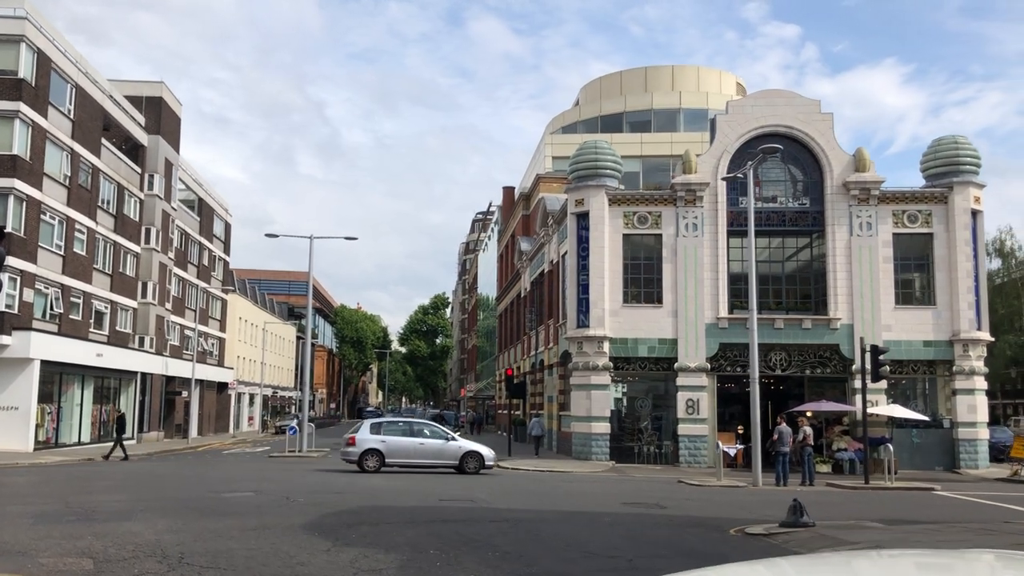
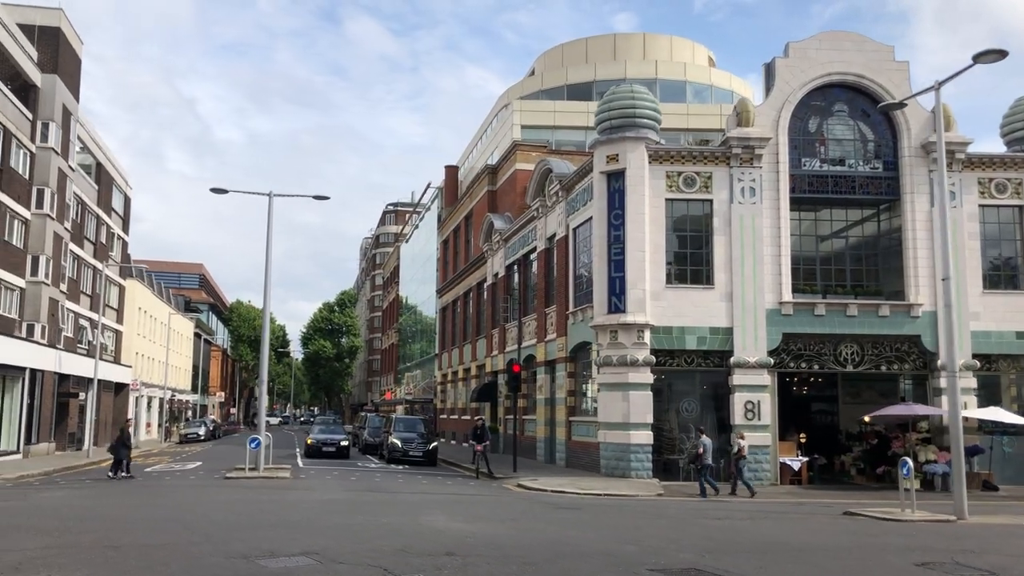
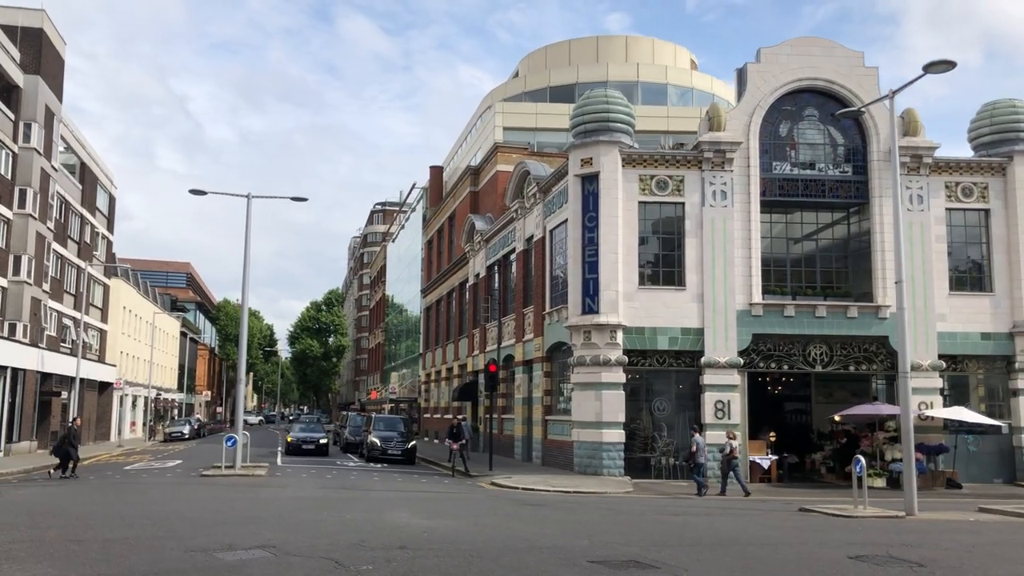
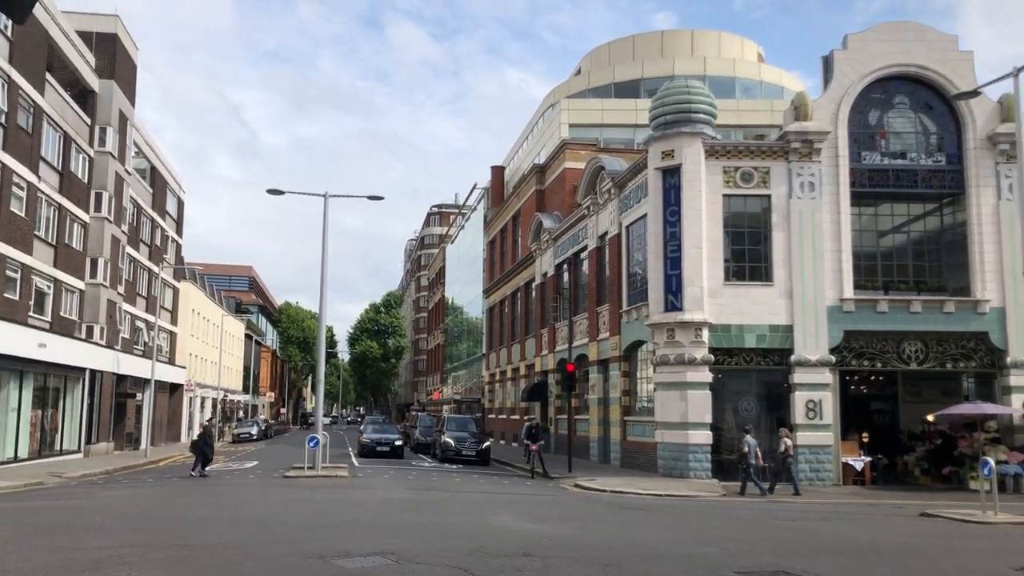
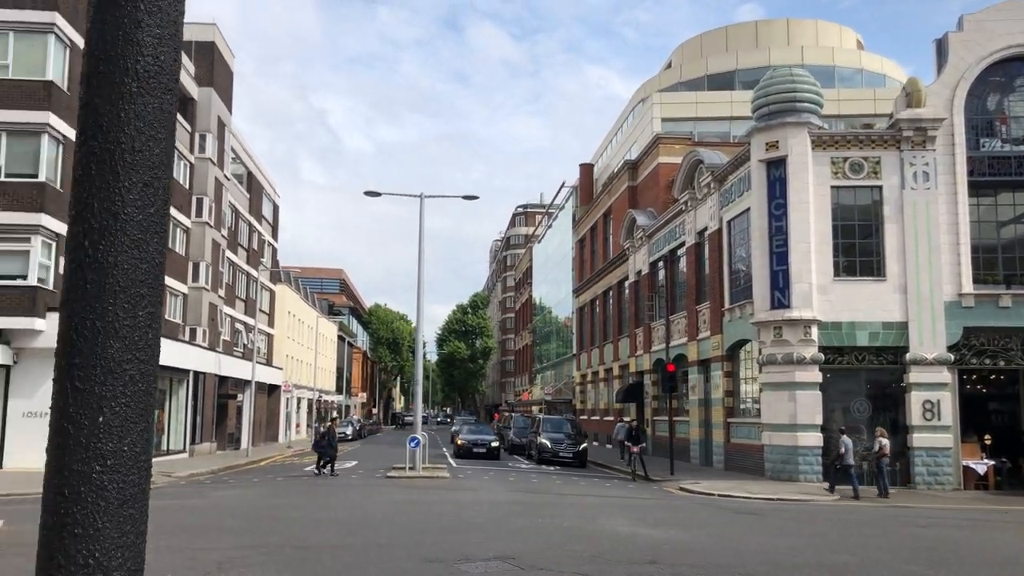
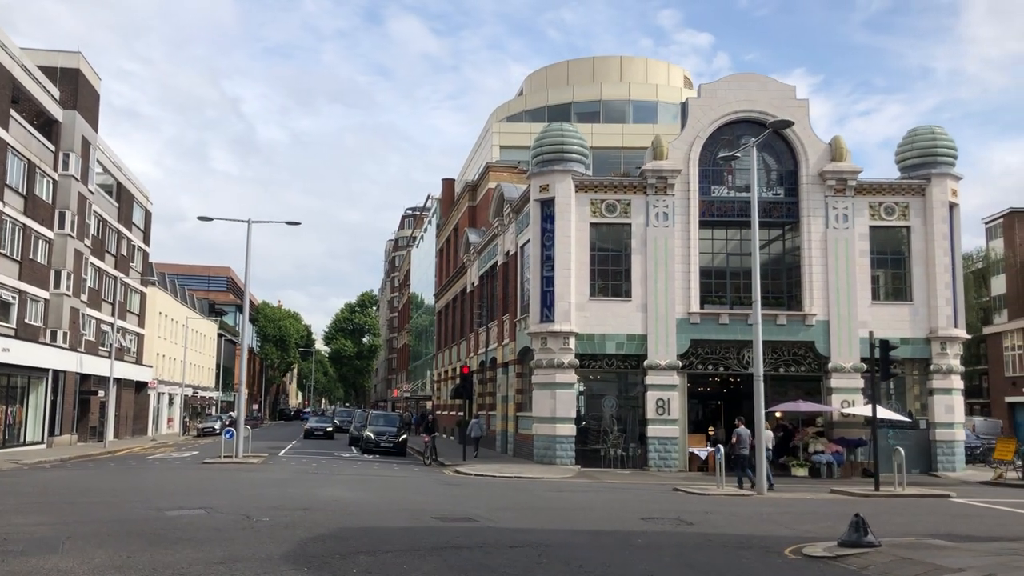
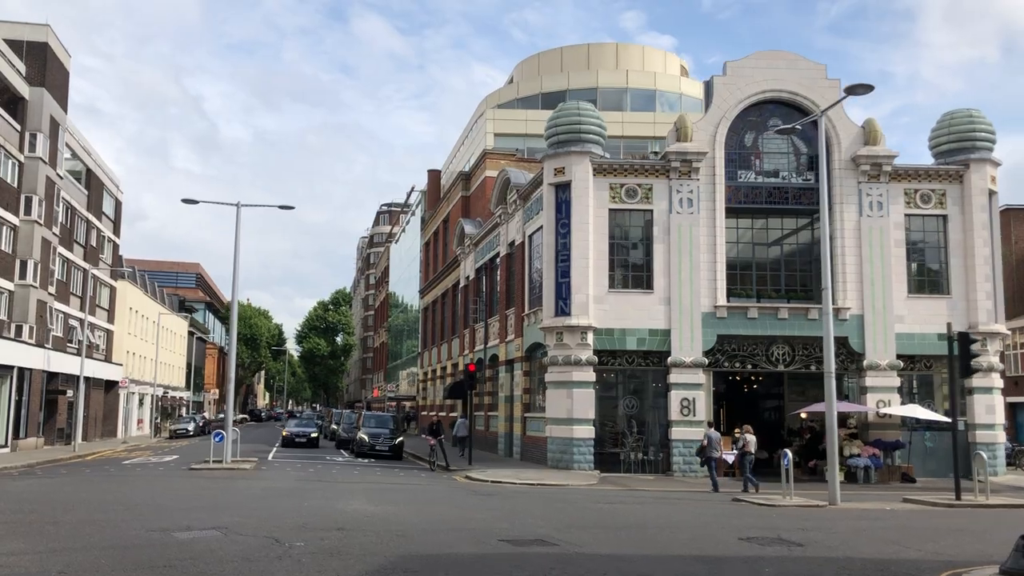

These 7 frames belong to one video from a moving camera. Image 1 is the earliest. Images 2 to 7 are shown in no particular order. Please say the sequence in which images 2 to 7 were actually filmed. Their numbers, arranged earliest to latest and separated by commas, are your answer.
6, 7, 3, 2, 4, 5
